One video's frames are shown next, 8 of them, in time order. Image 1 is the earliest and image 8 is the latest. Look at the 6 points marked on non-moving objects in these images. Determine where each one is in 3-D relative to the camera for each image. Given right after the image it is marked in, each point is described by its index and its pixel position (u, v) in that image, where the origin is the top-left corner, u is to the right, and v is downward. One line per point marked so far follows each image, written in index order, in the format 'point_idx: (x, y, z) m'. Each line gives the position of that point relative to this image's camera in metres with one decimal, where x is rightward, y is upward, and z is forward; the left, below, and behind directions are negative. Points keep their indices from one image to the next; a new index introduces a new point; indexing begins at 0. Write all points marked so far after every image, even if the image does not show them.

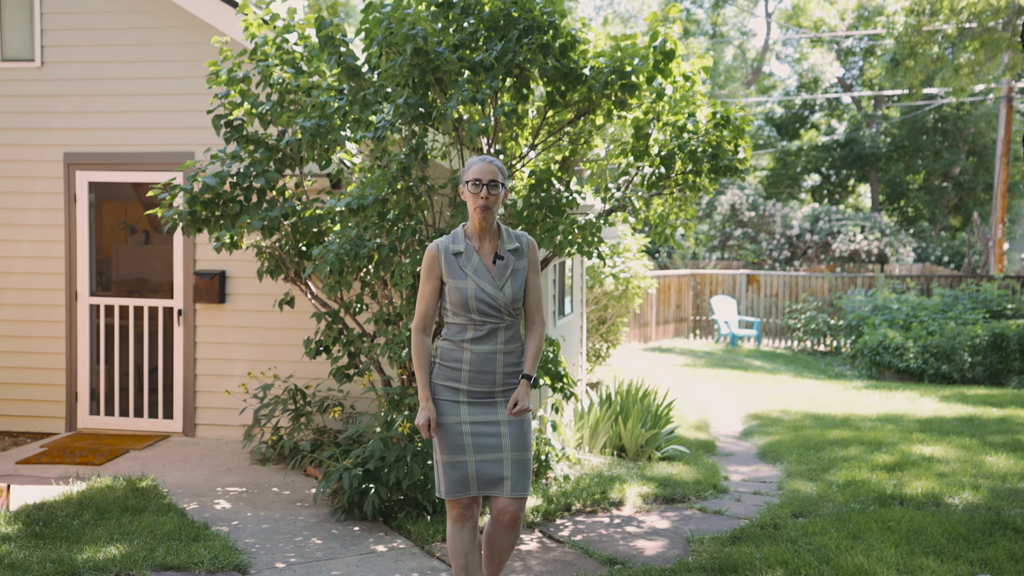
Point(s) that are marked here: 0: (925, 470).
0: (+3.2, -1.4, +6.5) m
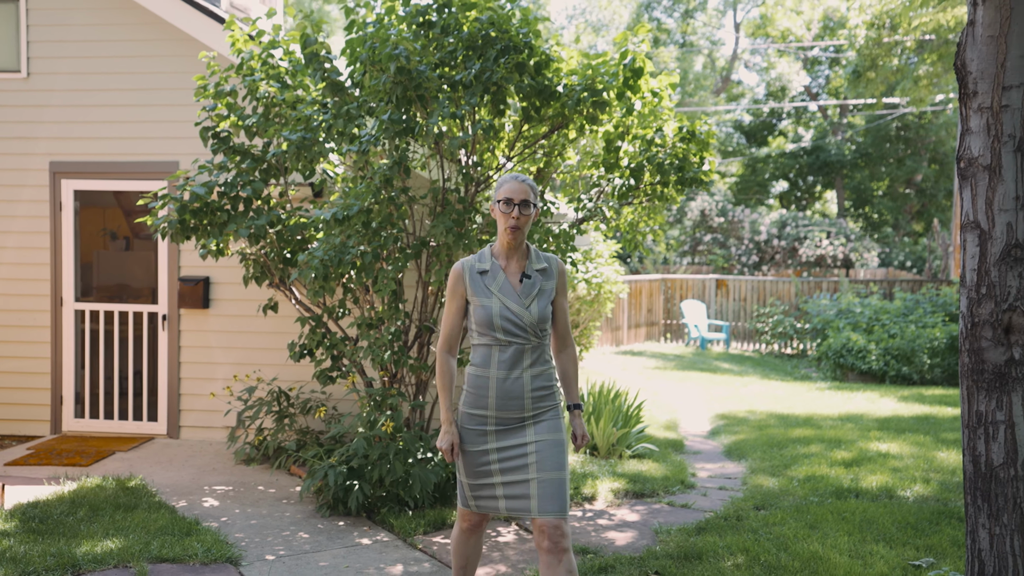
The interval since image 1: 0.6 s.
0: (+3.0, -1.4, +6.8) m
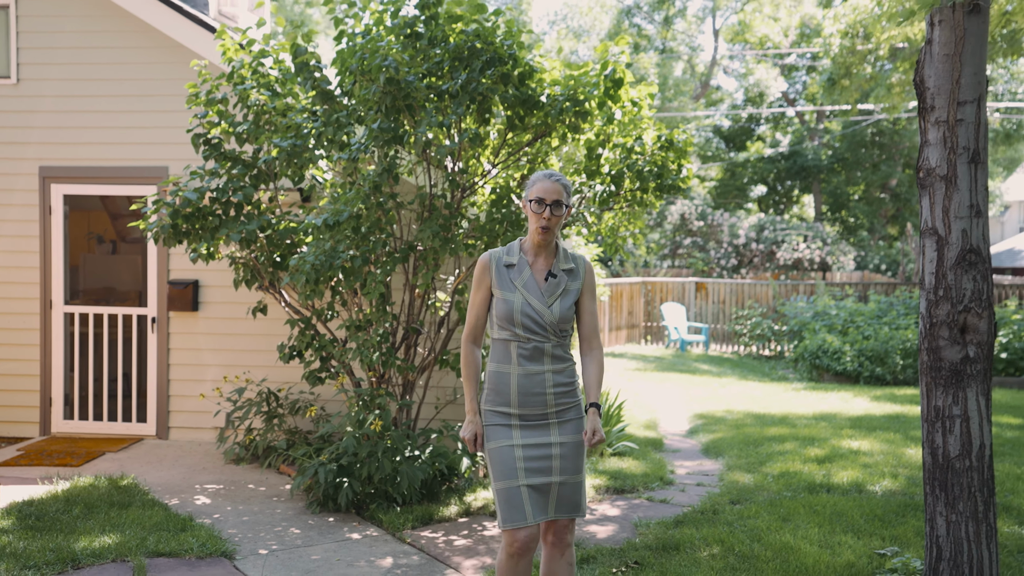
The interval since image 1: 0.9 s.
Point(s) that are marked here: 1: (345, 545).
0: (+2.9, -1.5, +7.1) m
1: (-1.0, -1.5, +4.8) m
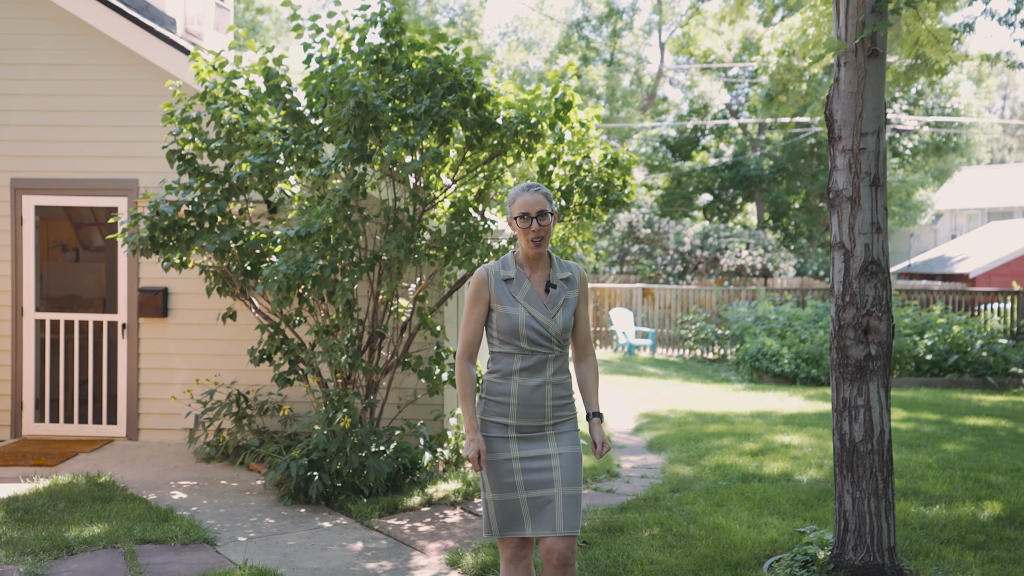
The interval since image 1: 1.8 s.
0: (+2.5, -1.5, +7.7) m
1: (-1.2, -1.5, +5.2) m
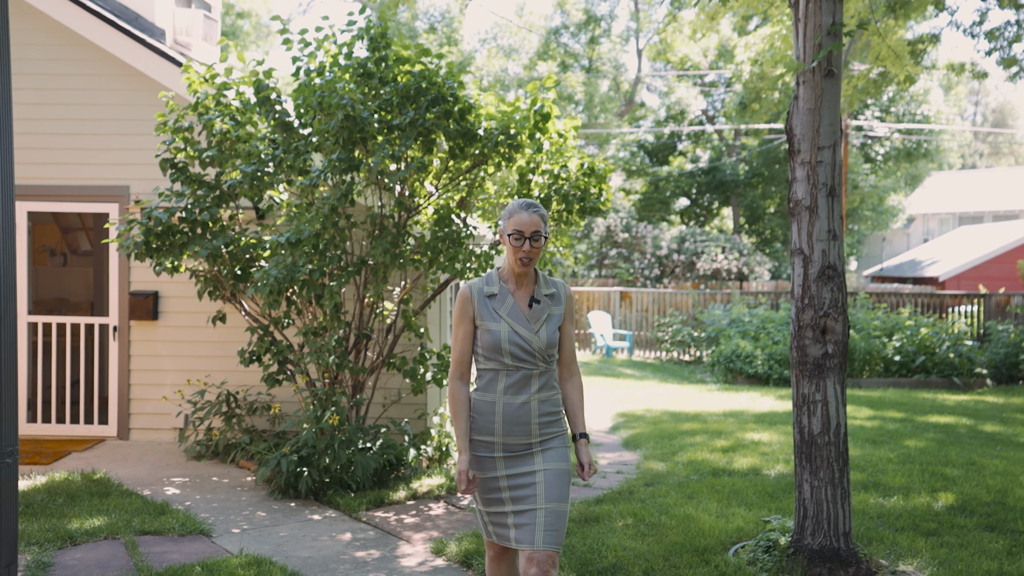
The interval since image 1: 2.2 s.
0: (+2.3, -1.5, +8.0) m
1: (-1.3, -1.5, +5.5) m
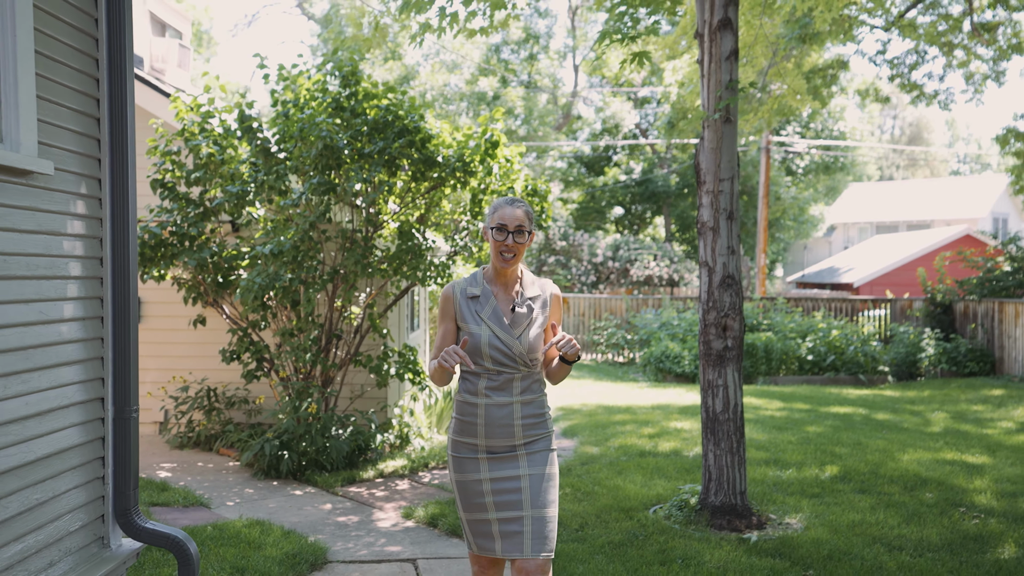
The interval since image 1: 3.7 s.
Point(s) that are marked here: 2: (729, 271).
0: (+1.8, -1.6, +9.1) m
1: (-1.6, -1.6, +6.3) m
2: (+1.5, +0.1, +5.8) m
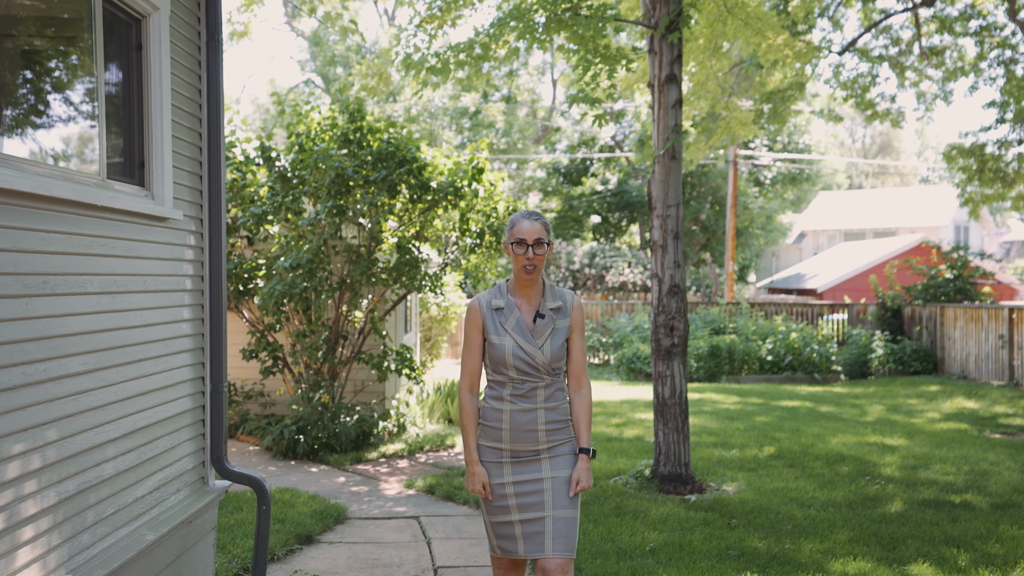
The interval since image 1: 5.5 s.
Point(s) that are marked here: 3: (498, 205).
0: (+1.6, -1.7, +10.3) m
1: (-1.8, -1.6, +7.4) m
2: (+1.3, +0.1, +7.0) m
3: (-0.2, +0.9, +9.2) m
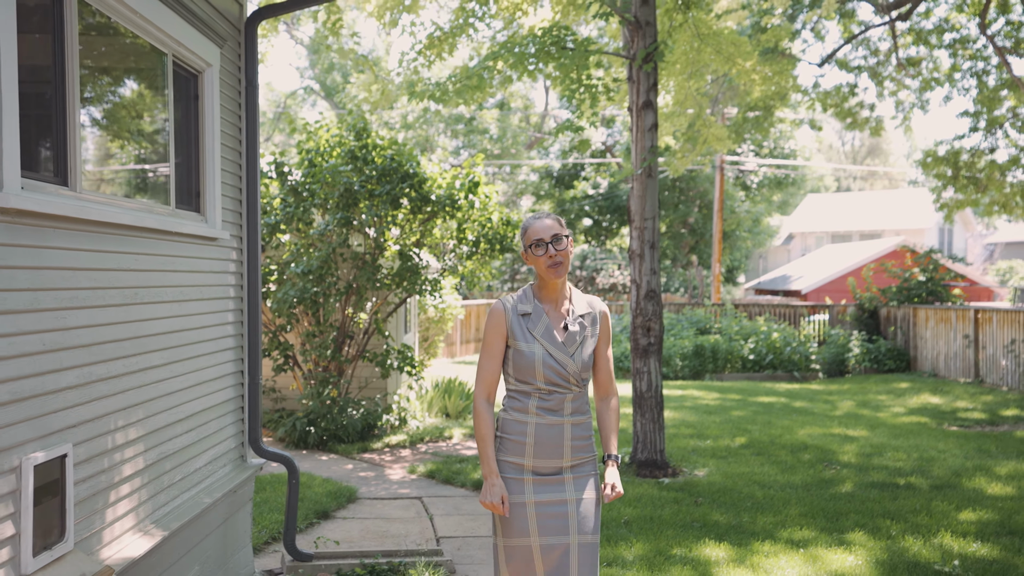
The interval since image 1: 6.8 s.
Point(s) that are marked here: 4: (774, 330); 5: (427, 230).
0: (+1.5, -1.7, +11.1) m
1: (-1.9, -1.7, +8.2) m
2: (+1.3, 0.0, +7.8) m
3: (-0.3, +0.9, +9.9) m
4: (+5.6, -0.9, +18.1) m
5: (-1.0, +0.7, +9.6) m
